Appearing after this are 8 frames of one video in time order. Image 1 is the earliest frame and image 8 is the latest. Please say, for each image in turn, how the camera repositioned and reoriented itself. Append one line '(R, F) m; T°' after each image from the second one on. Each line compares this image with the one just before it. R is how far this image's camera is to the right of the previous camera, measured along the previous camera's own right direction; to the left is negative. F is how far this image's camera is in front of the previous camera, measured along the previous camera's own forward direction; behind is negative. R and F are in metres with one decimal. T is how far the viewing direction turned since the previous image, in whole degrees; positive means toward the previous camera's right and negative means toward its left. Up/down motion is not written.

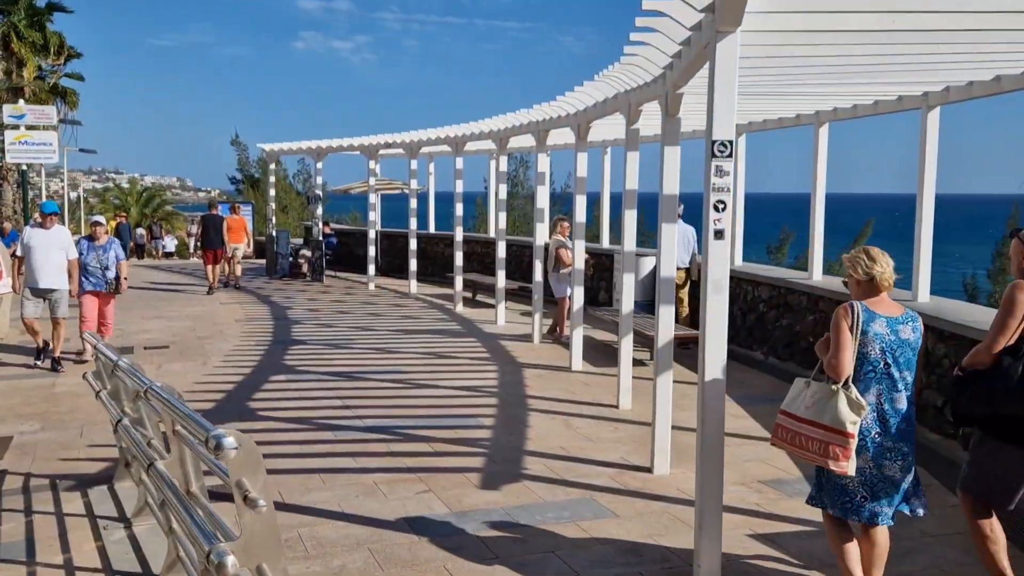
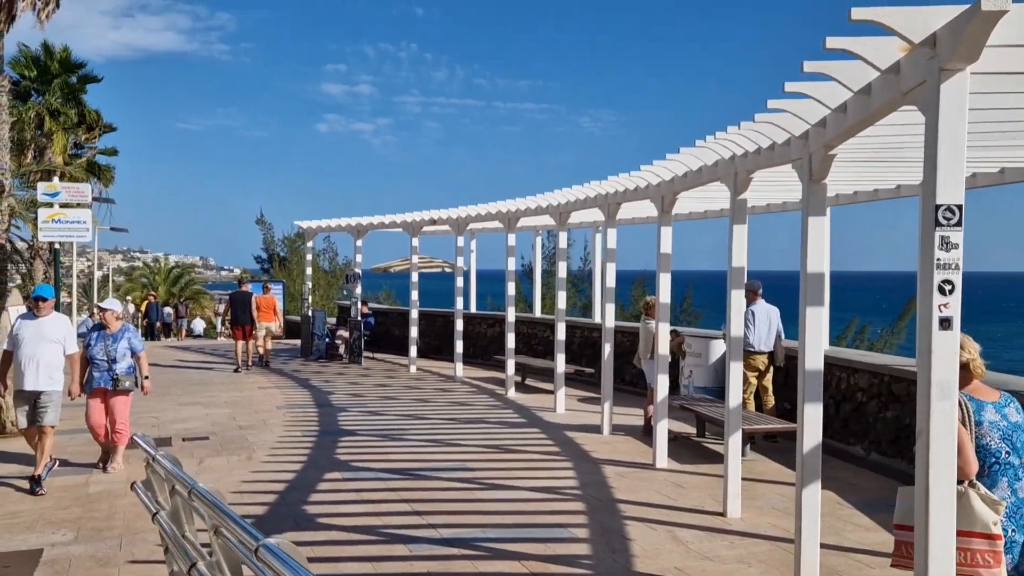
(-0.6, +0.9) m; -1°
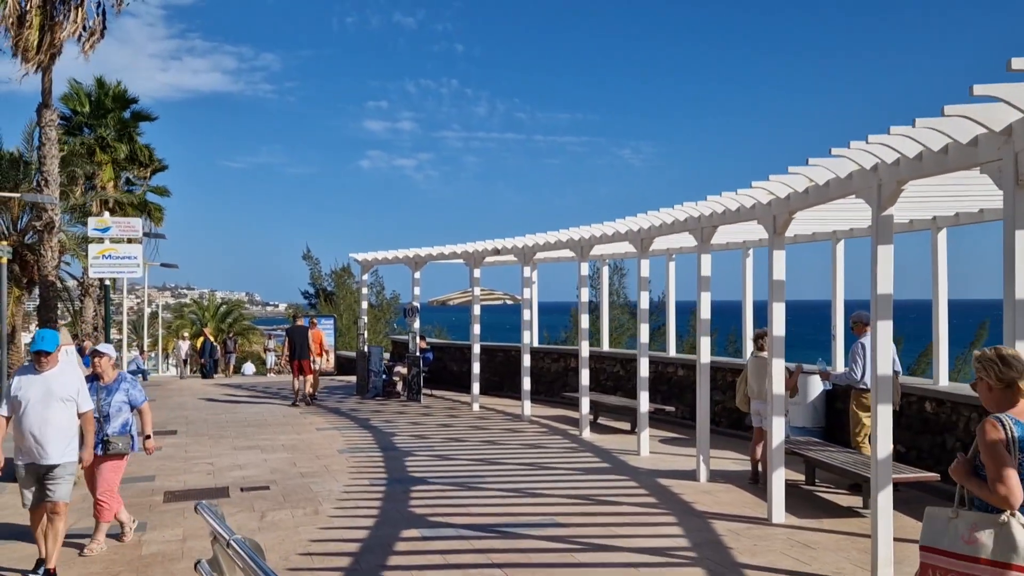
(-0.4, +0.9) m; -2°
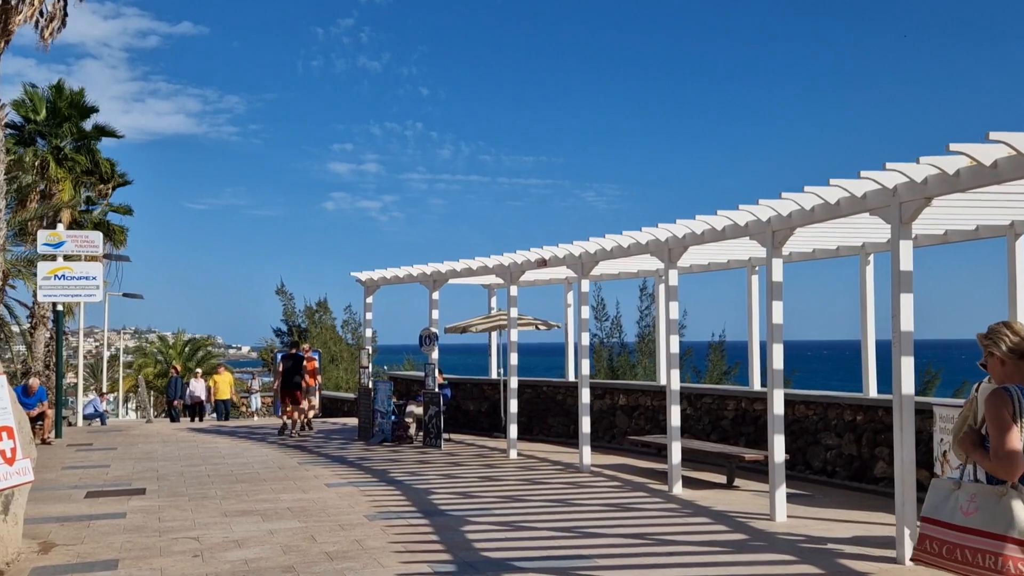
(-1.2, +2.9) m; +2°
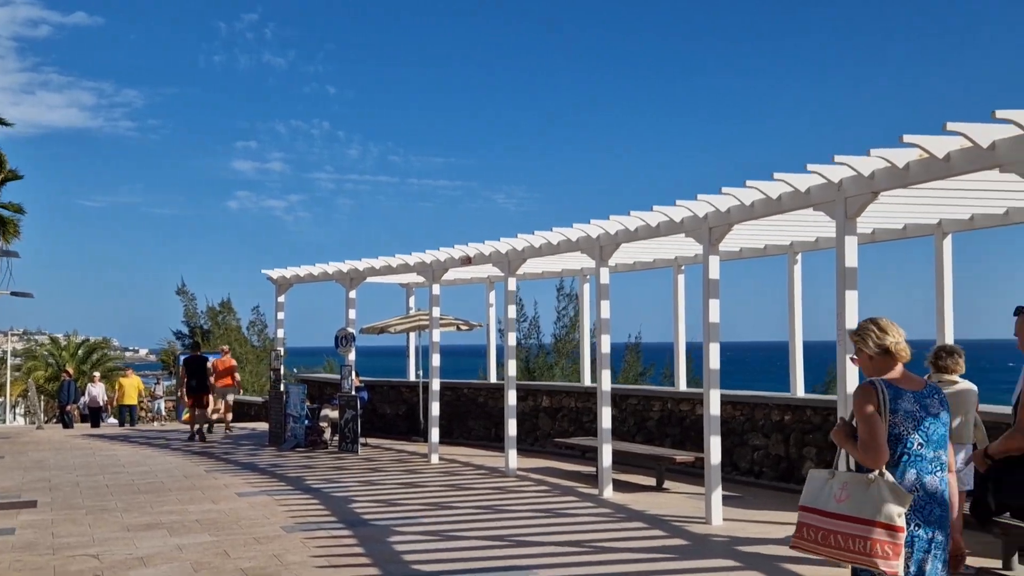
(-0.2, +0.4) m; +5°
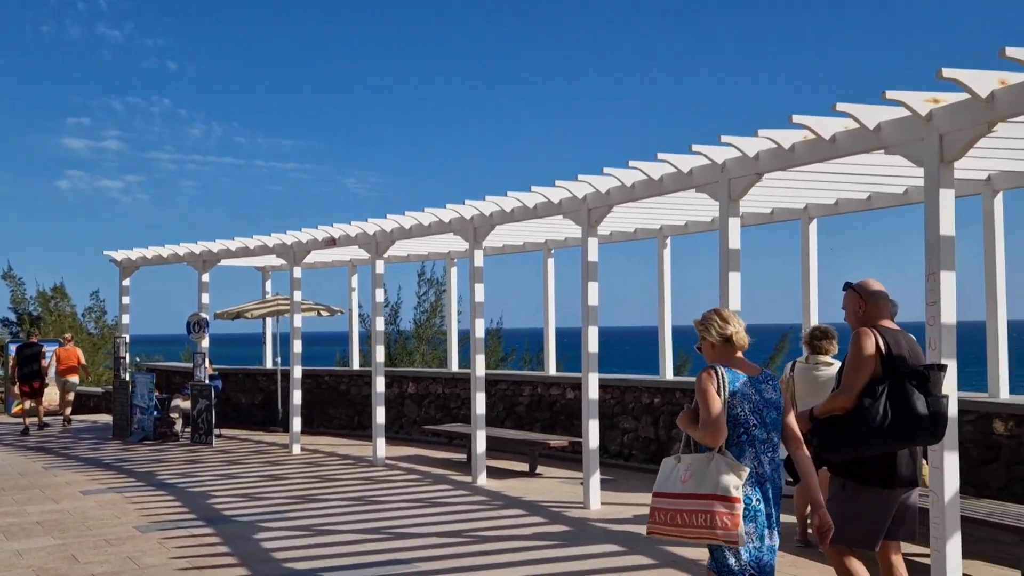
(-0.2, +0.3) m; +9°
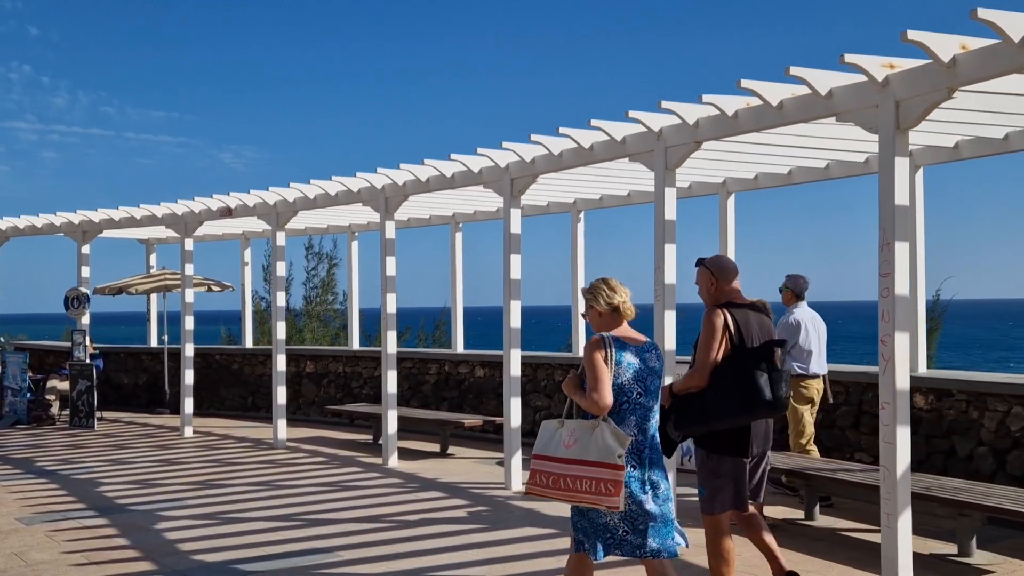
(-0.3, +0.4) m; +7°
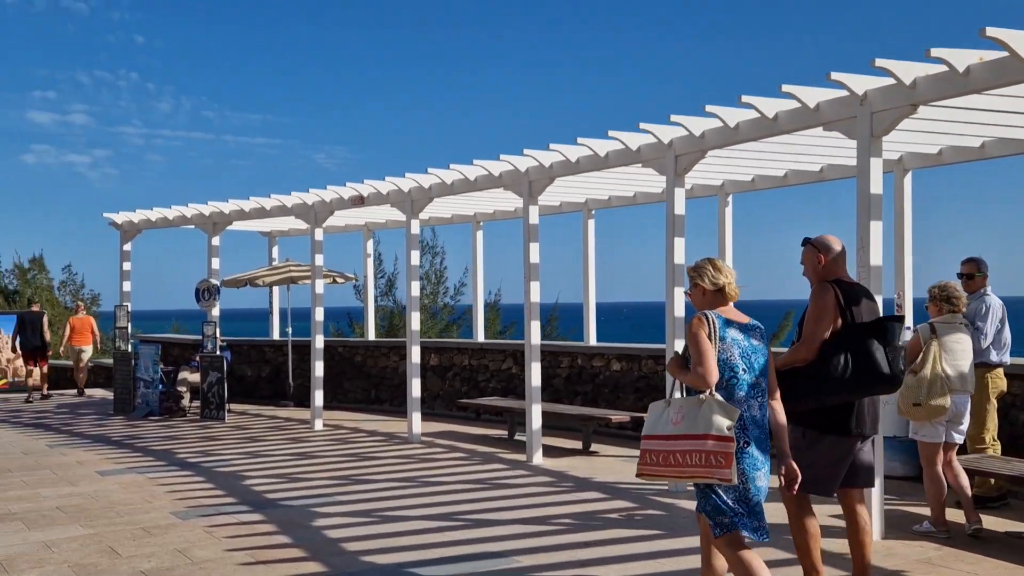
(-0.6, +0.5) m; -5°
